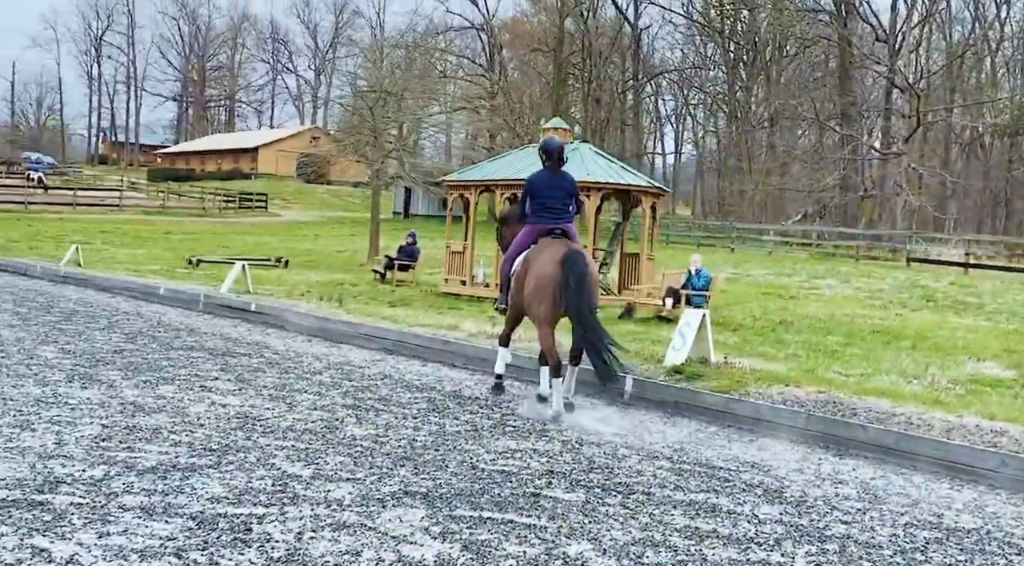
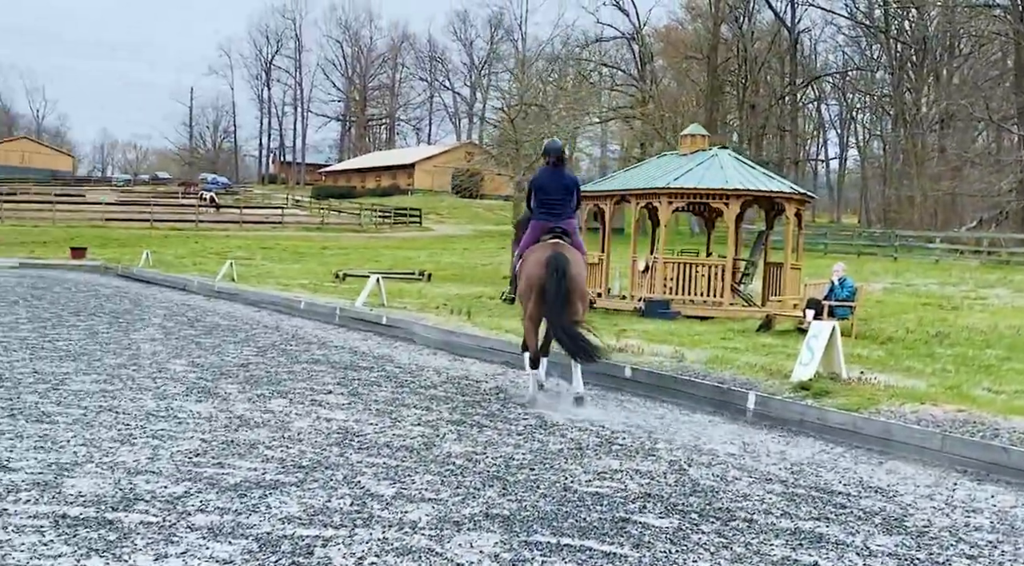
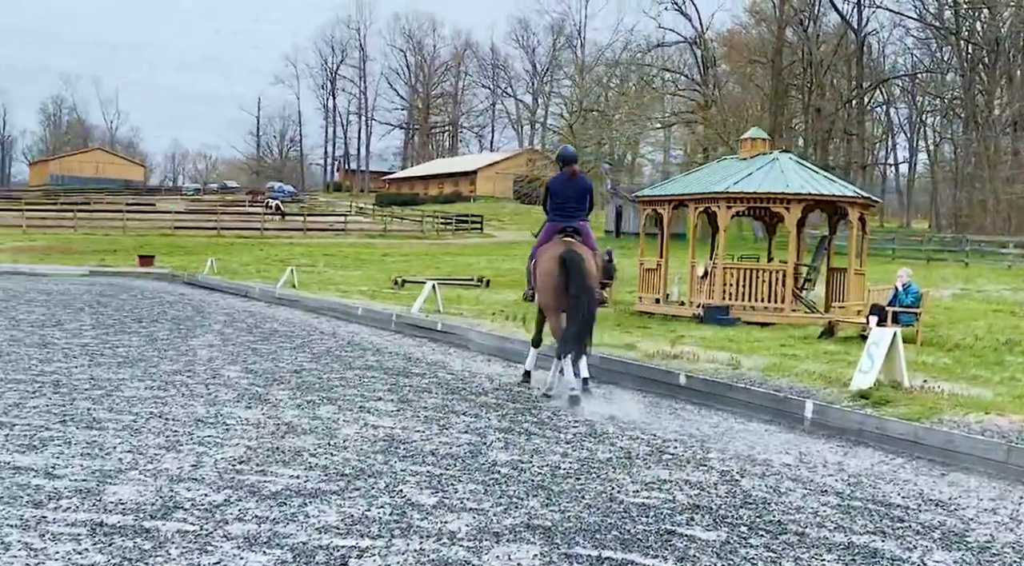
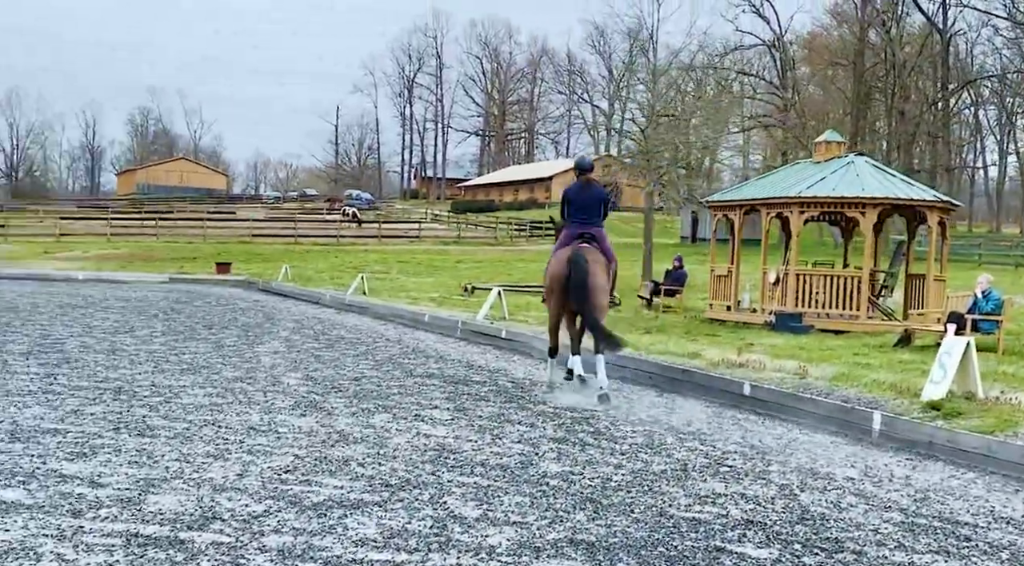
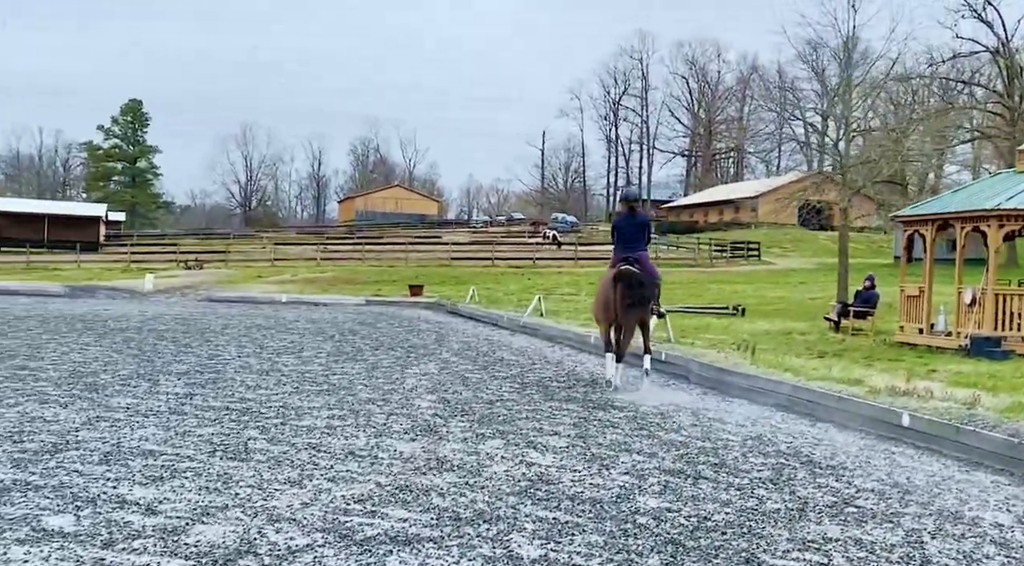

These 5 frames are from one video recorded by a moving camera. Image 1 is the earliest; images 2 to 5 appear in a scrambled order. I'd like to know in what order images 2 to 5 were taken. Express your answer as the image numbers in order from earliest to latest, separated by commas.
2, 3, 4, 5
